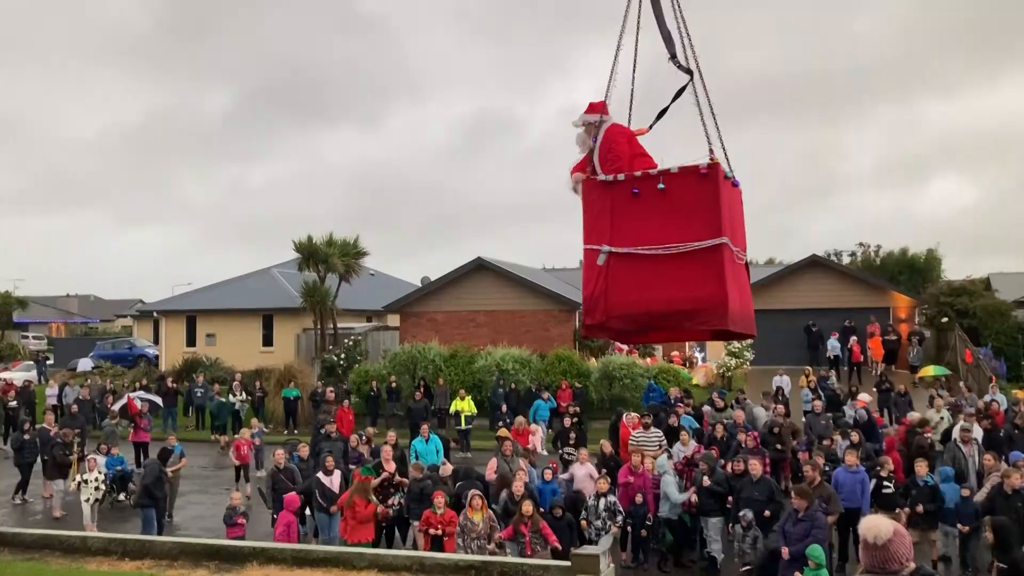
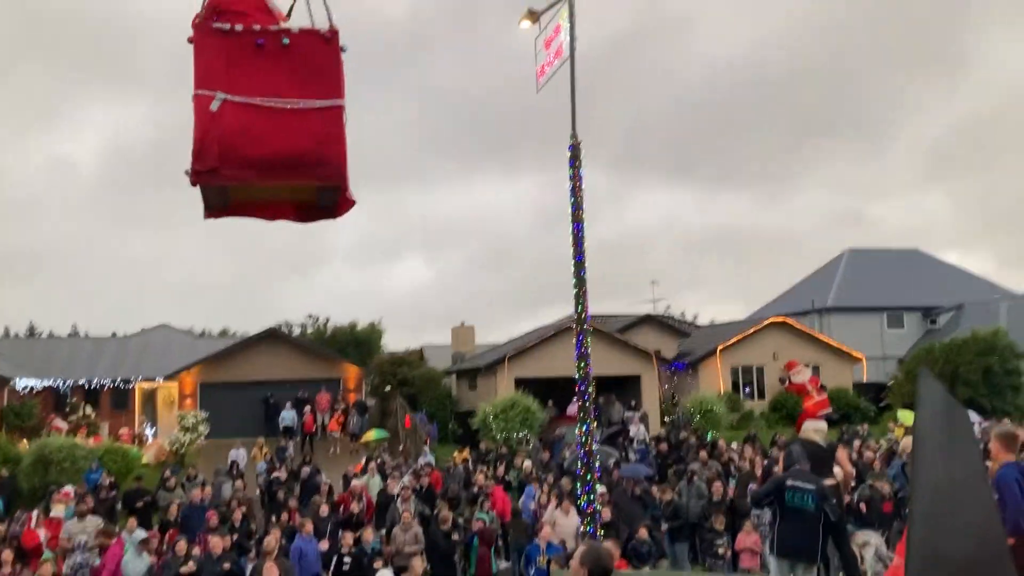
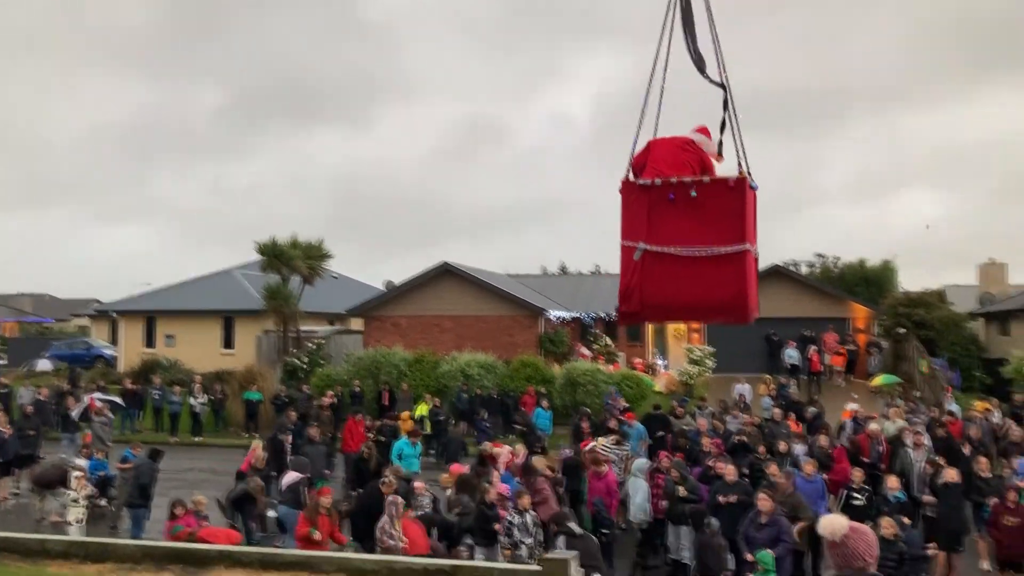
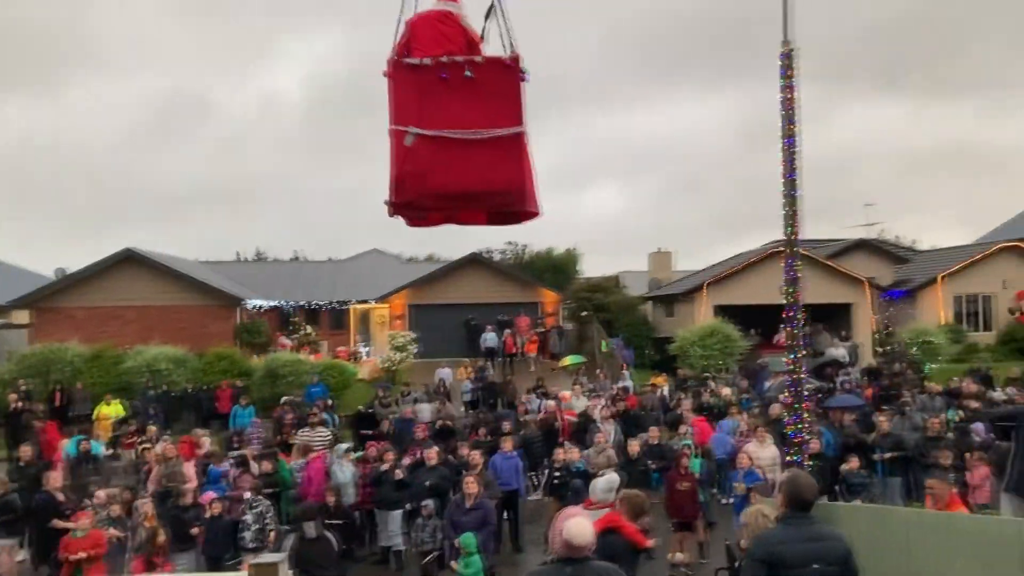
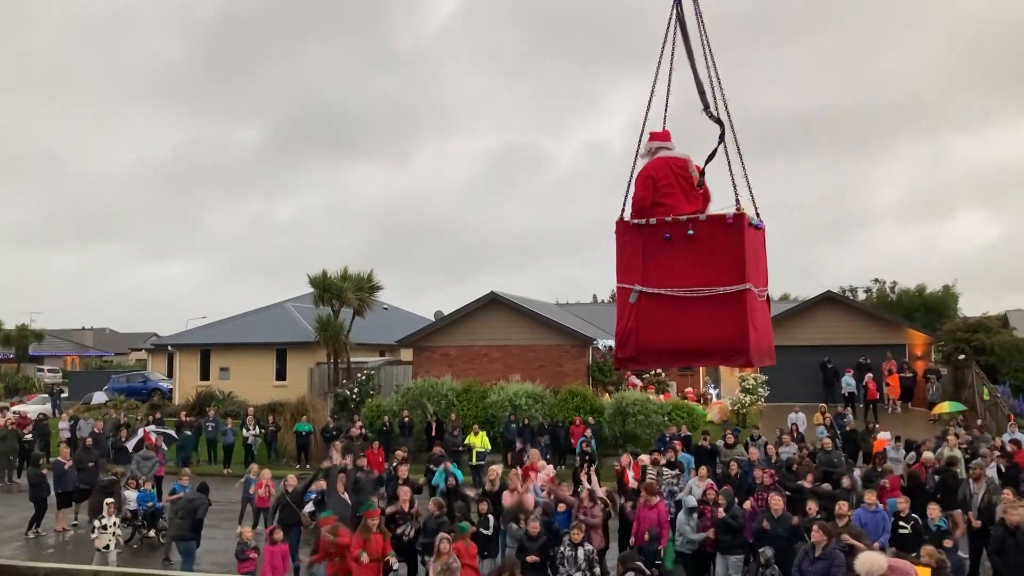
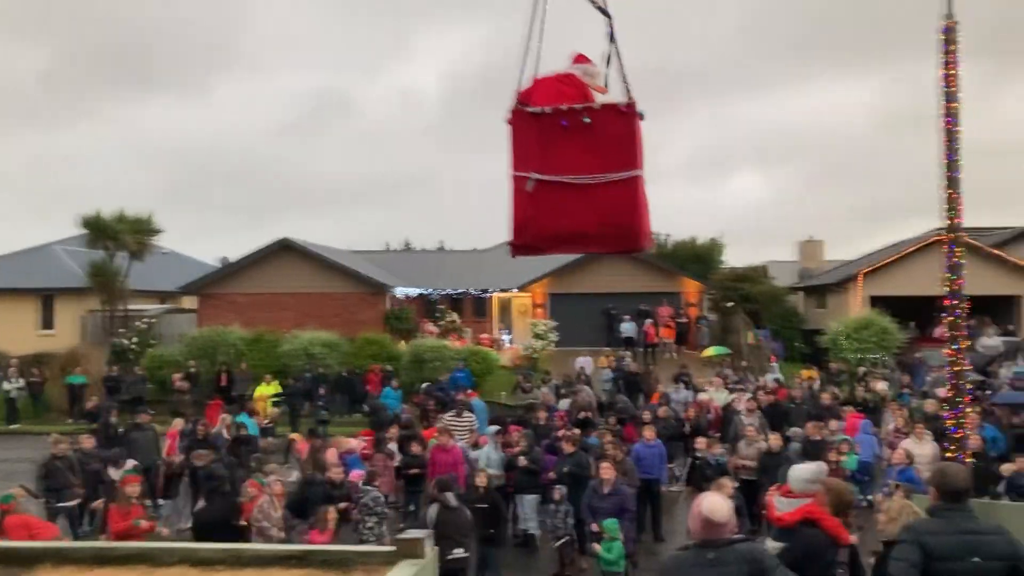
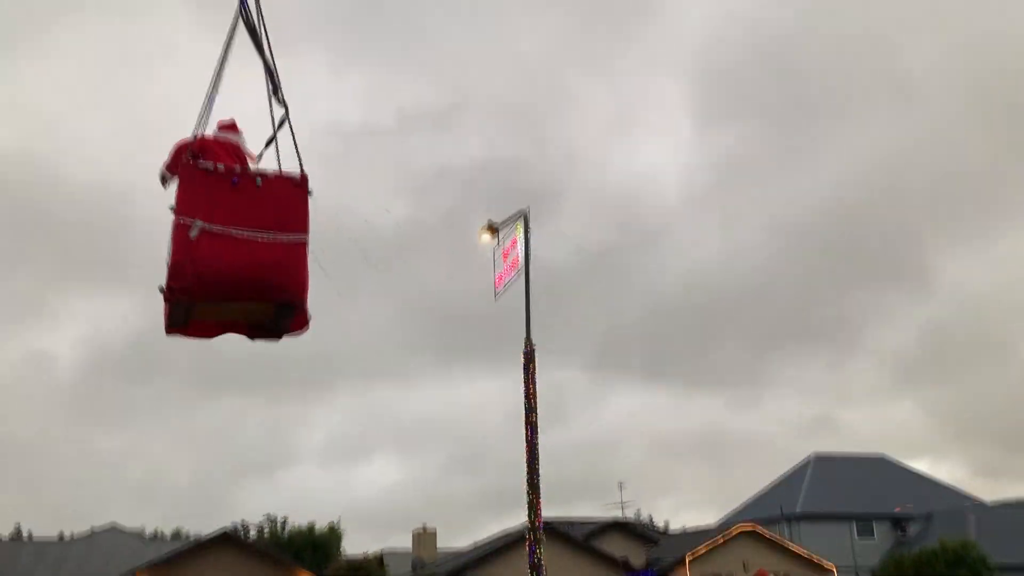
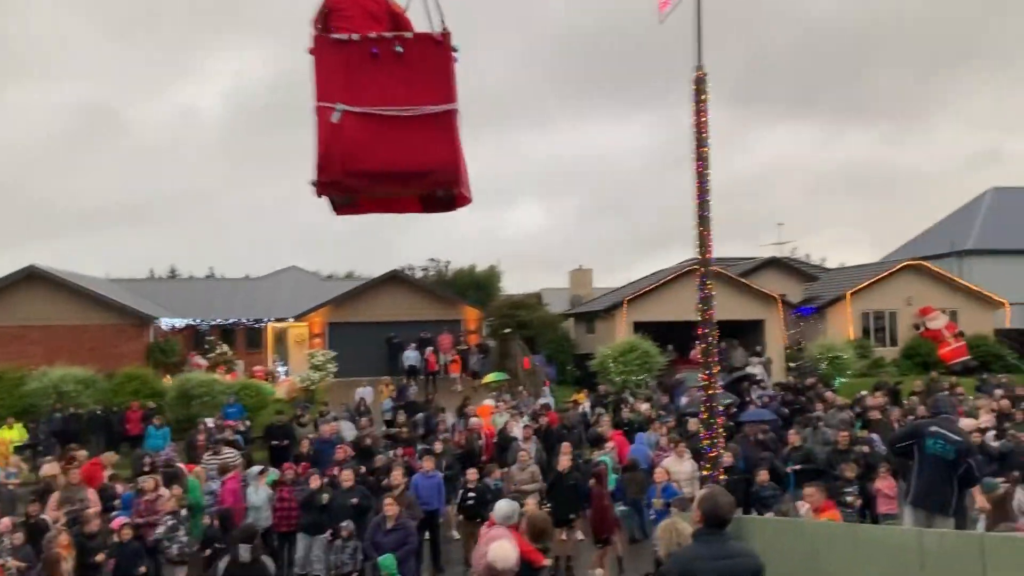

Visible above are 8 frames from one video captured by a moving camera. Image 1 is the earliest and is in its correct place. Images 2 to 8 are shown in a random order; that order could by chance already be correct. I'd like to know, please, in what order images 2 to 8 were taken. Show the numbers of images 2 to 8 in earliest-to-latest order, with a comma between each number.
5, 3, 6, 4, 8, 2, 7
